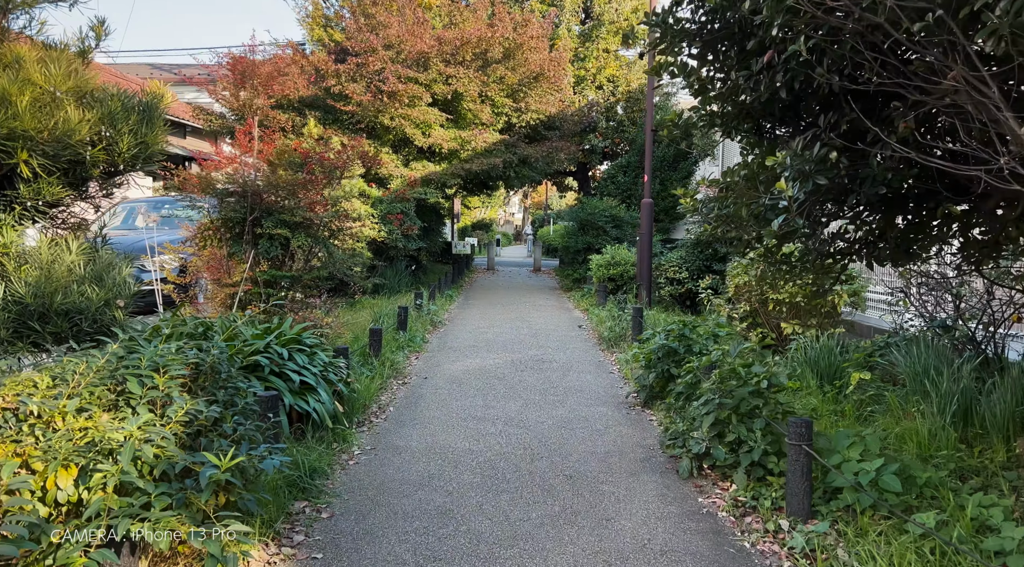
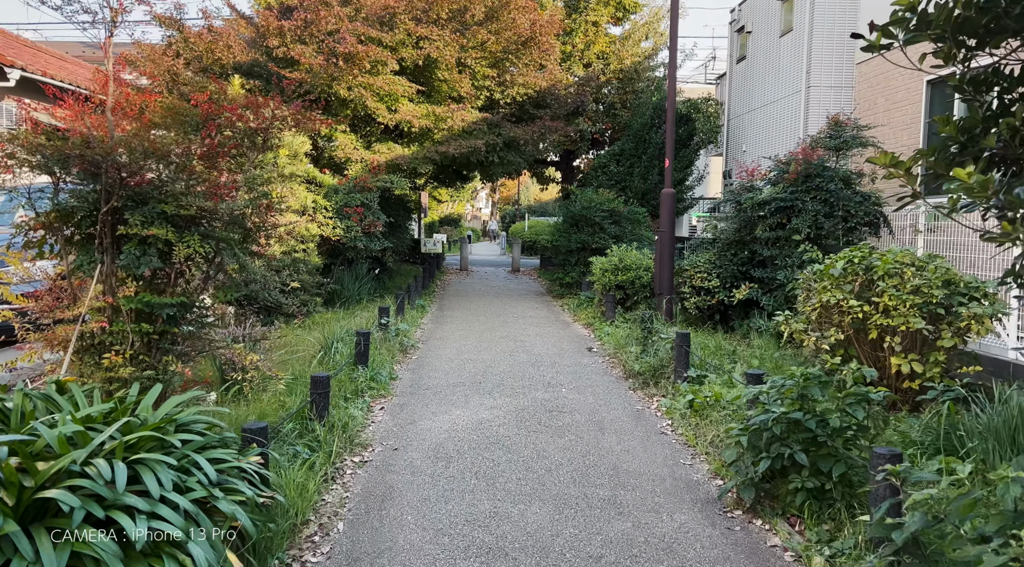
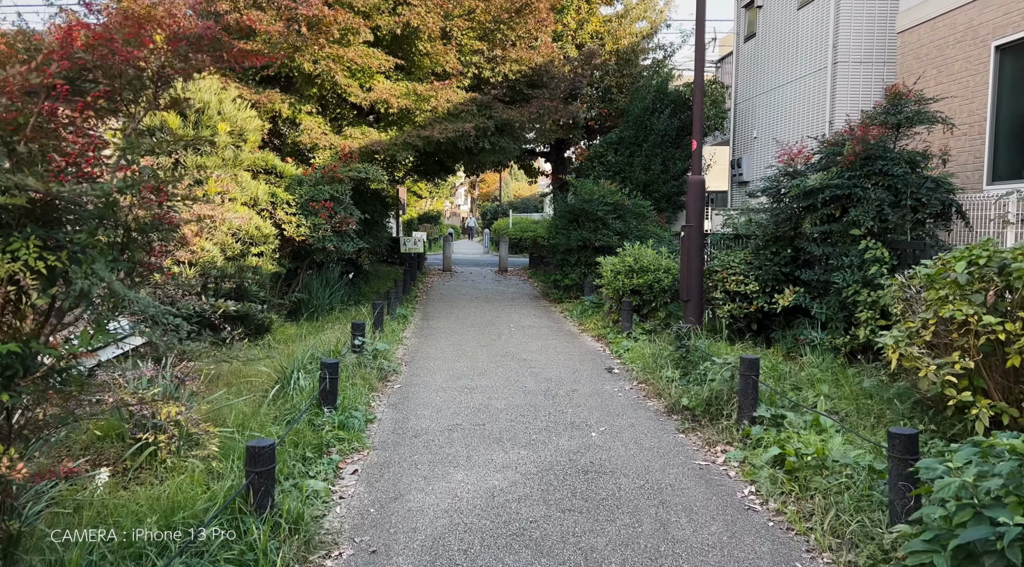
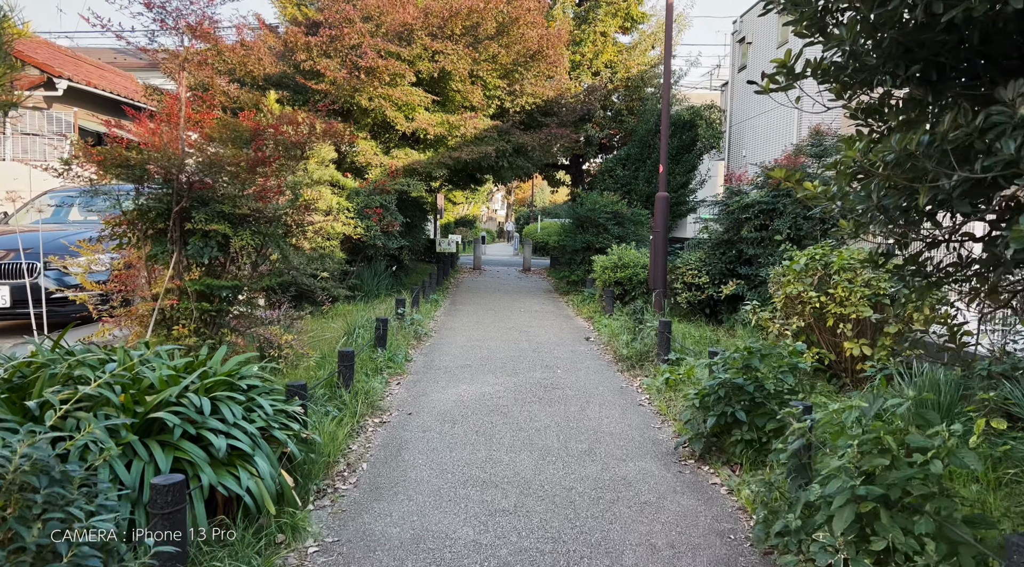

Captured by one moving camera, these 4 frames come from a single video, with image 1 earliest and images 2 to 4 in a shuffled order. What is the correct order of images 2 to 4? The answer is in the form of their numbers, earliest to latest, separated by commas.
4, 2, 3
